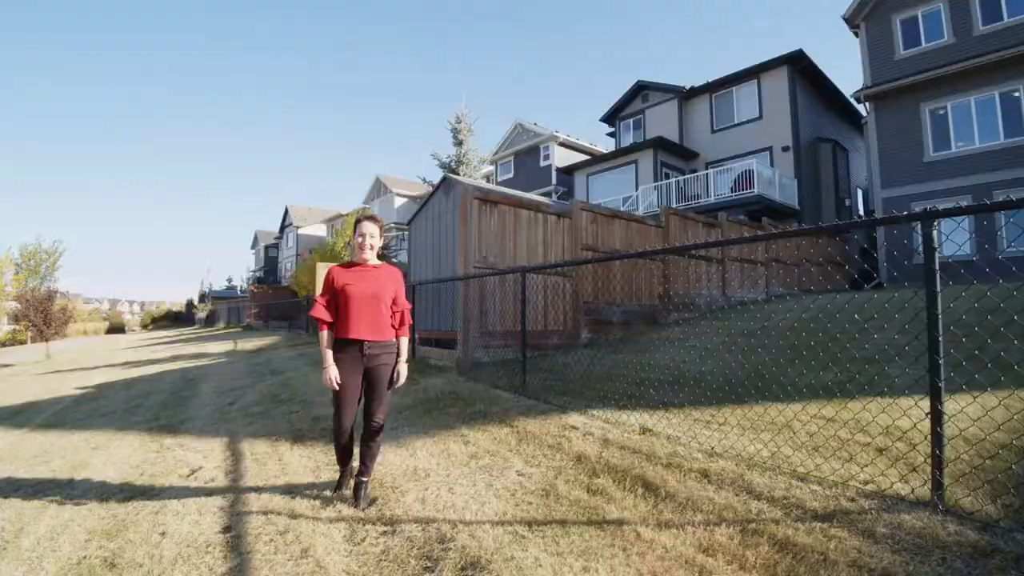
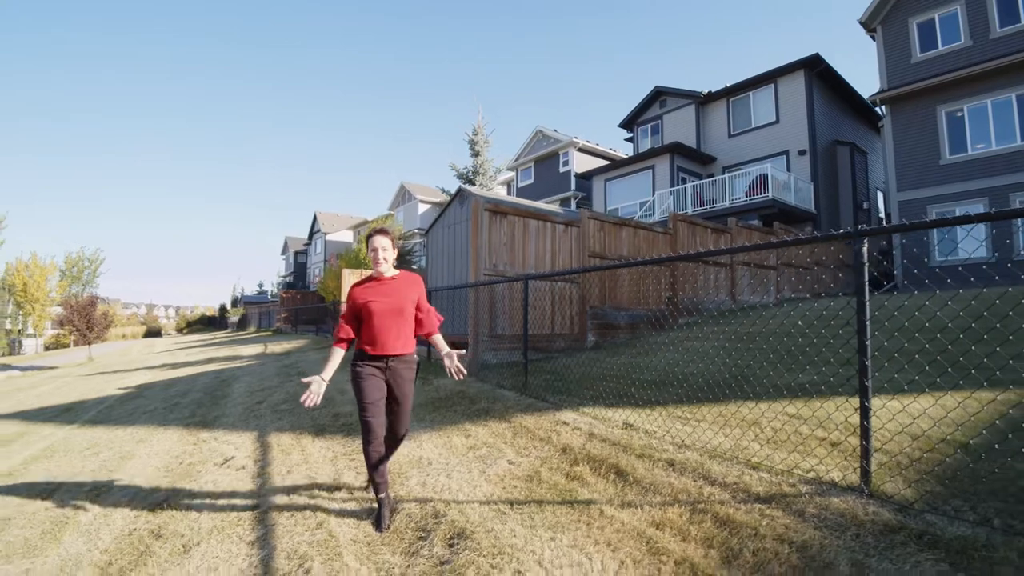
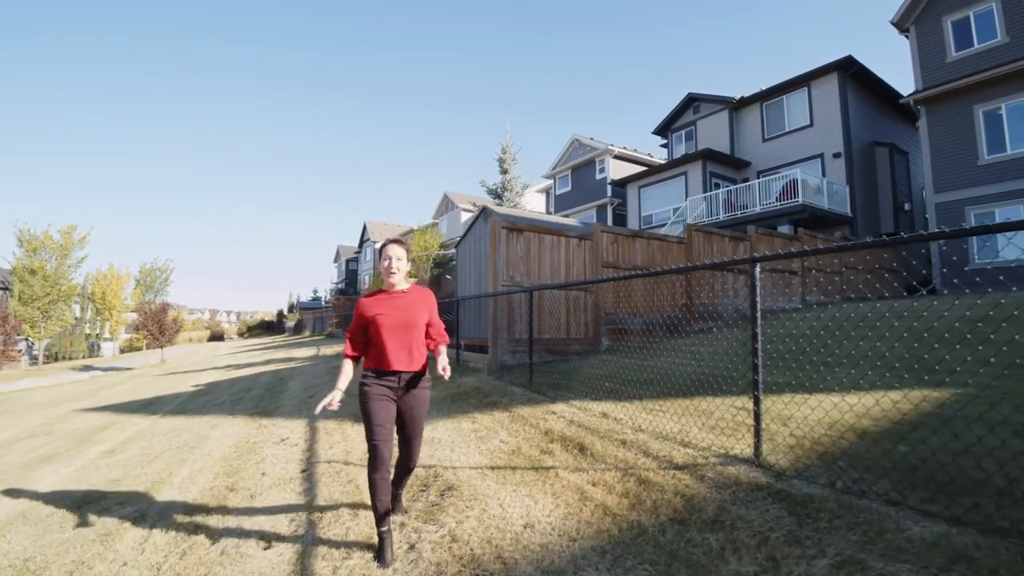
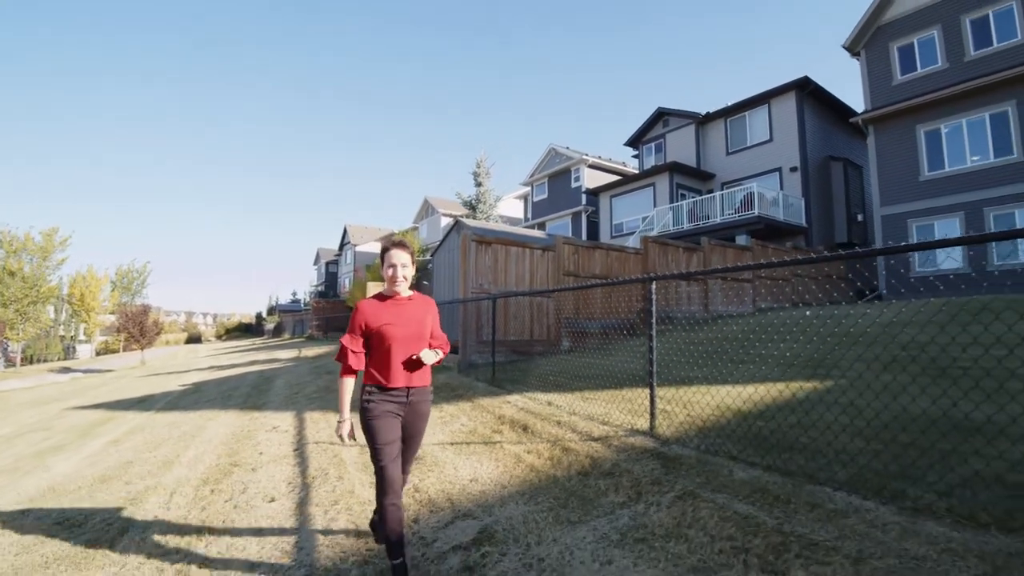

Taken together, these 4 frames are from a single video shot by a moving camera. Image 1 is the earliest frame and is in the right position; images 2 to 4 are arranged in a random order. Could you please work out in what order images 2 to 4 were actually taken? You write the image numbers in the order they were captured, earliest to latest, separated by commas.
2, 3, 4
